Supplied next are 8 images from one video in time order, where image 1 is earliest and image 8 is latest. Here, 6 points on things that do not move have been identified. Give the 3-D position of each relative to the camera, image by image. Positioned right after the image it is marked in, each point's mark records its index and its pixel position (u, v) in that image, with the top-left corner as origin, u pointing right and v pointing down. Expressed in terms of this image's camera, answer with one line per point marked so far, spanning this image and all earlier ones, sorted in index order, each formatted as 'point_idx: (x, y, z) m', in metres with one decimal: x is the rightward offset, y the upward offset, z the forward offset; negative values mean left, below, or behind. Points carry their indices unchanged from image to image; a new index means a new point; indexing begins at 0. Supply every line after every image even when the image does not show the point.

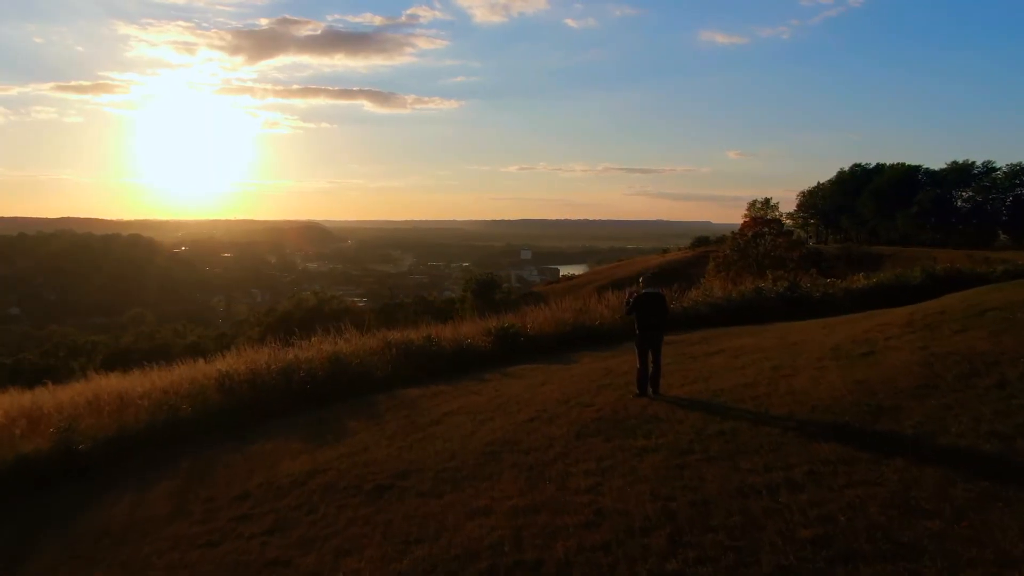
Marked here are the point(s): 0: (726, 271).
0: (+5.6, +0.4, +19.7) m
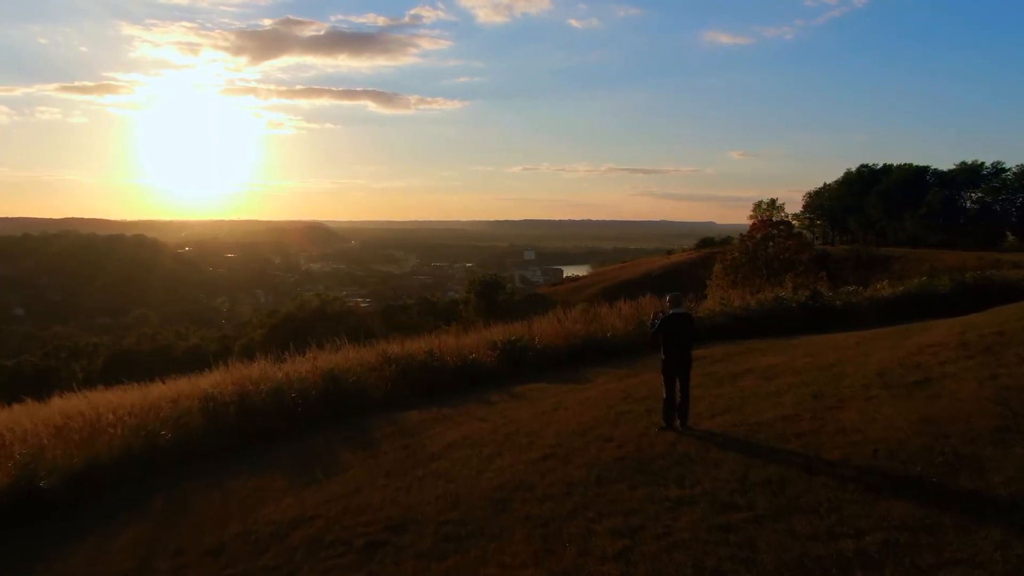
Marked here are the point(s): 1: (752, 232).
0: (+5.7, +0.3, +19.4) m
1: (+6.3, +1.5, +19.8) m
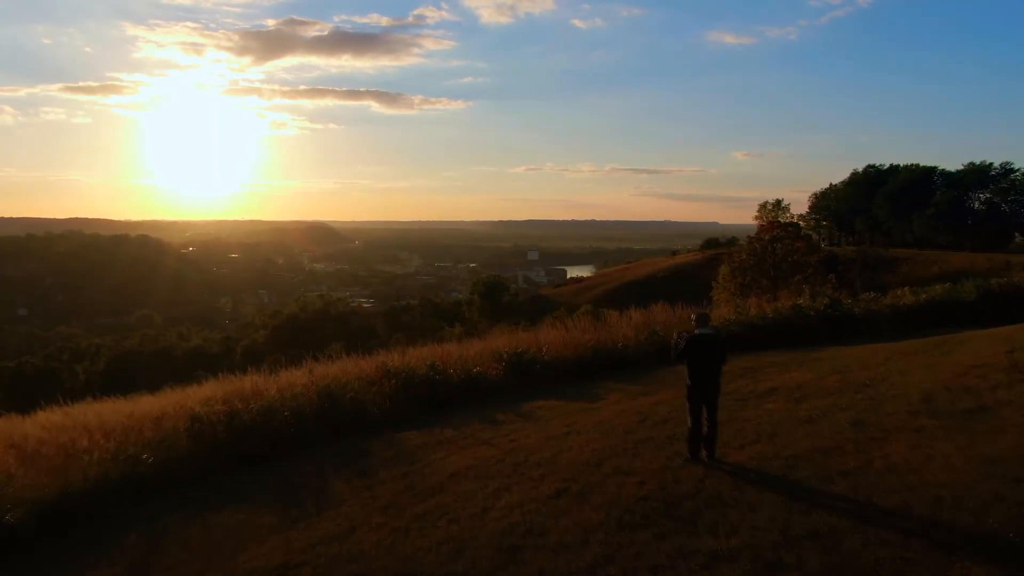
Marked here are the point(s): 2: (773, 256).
0: (+5.8, +0.2, +19.1) m
1: (+6.4, +1.4, +19.5) m
2: (+6.6, +0.8, +19.0) m
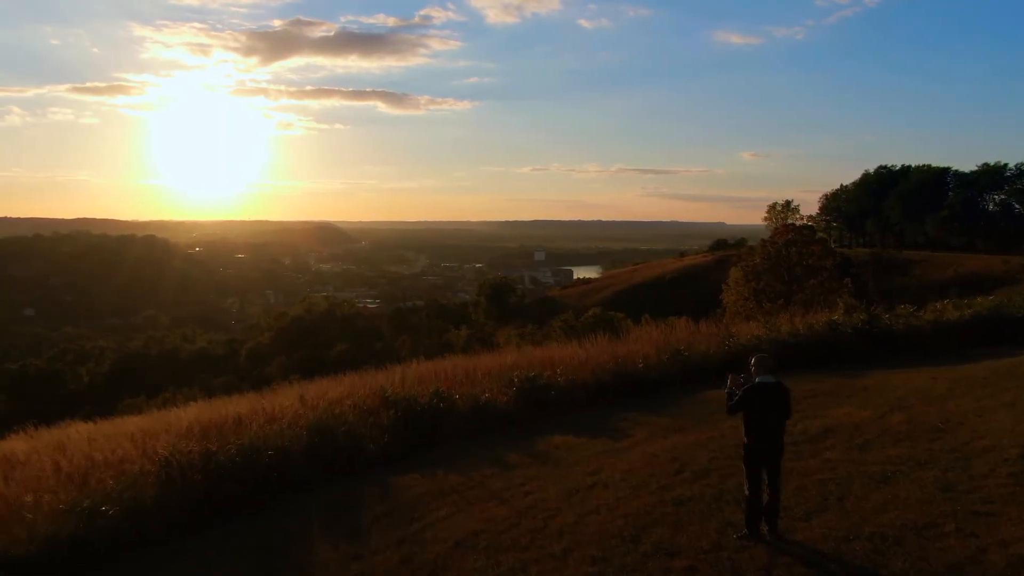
0: (+6.0, +0.1, +18.6) m
1: (+6.6, +1.3, +19.0) m
2: (+6.8, +0.7, +18.5) m
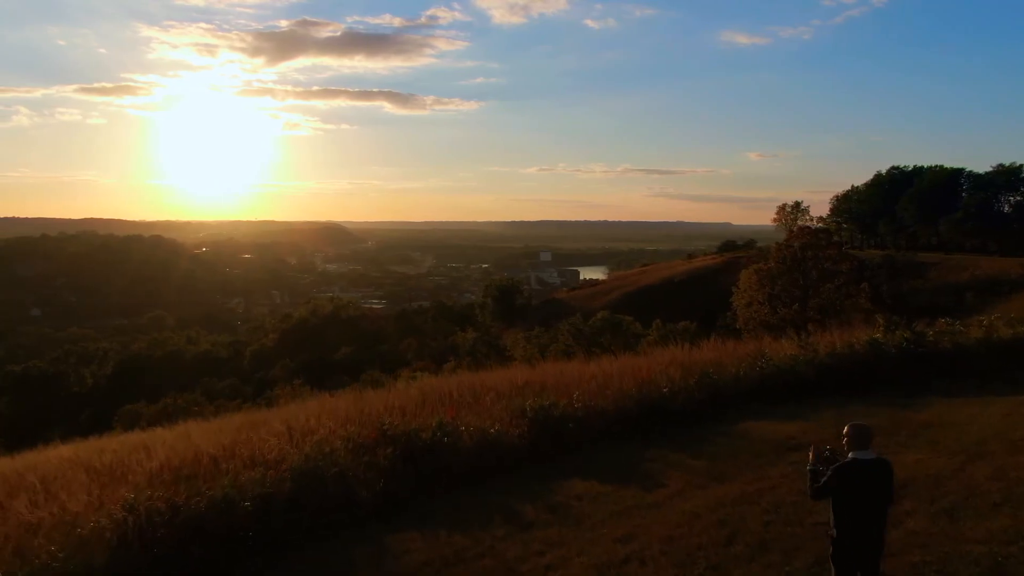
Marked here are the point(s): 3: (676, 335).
0: (+6.2, 0.0, +18.1) m
1: (+6.8, +1.2, +18.5) m
2: (+6.9, +0.5, +18.0) m
3: (+4.0, -1.2, +18.2) m
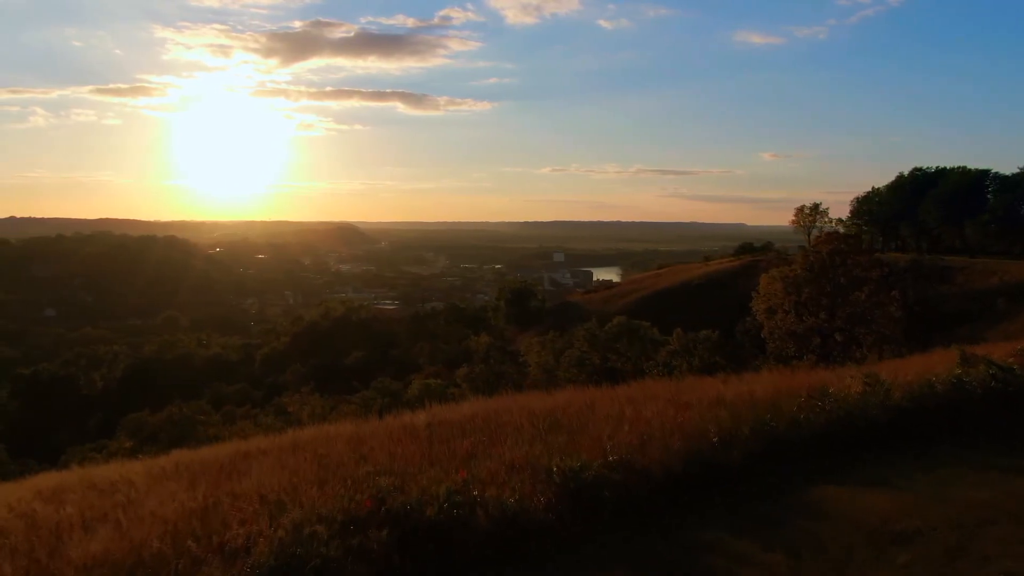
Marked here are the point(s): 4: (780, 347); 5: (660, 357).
0: (+6.5, -0.2, +17.4) m
1: (+7.1, +1.0, +17.7) m
2: (+7.3, +0.4, +17.3) m
3: (+4.3, -1.4, +17.5) m
4: (+6.0, -1.3, +17.1) m
5: (+3.4, -1.6, +17.5) m
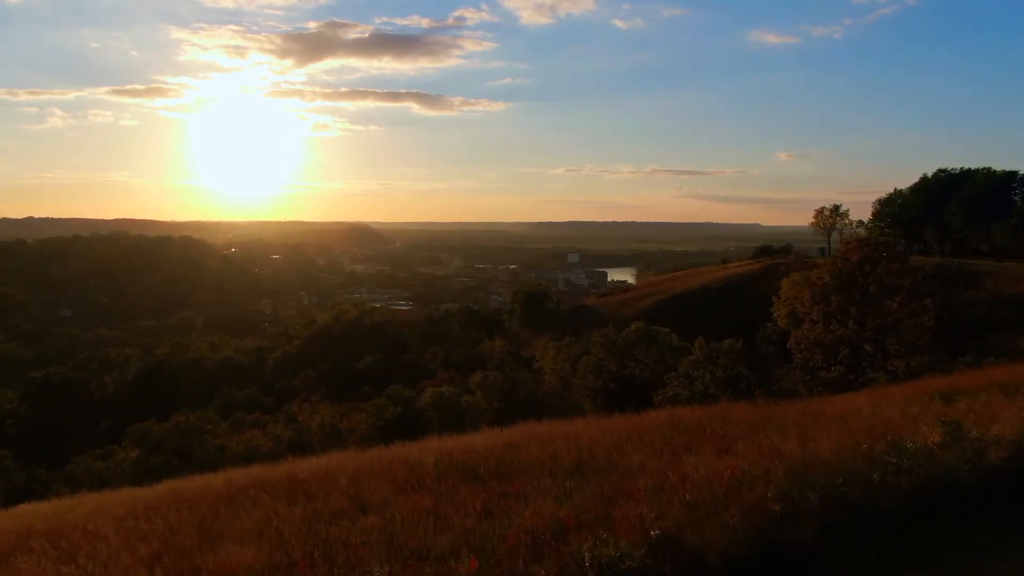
0: (+6.9, -0.4, +16.6) m
1: (+7.5, +0.8, +17.0) m
2: (+7.6, +0.2, +16.5) m
3: (+4.7, -1.5, +16.8) m
4: (+6.4, -1.5, +16.3) m
5: (+3.8, -1.8, +16.8) m
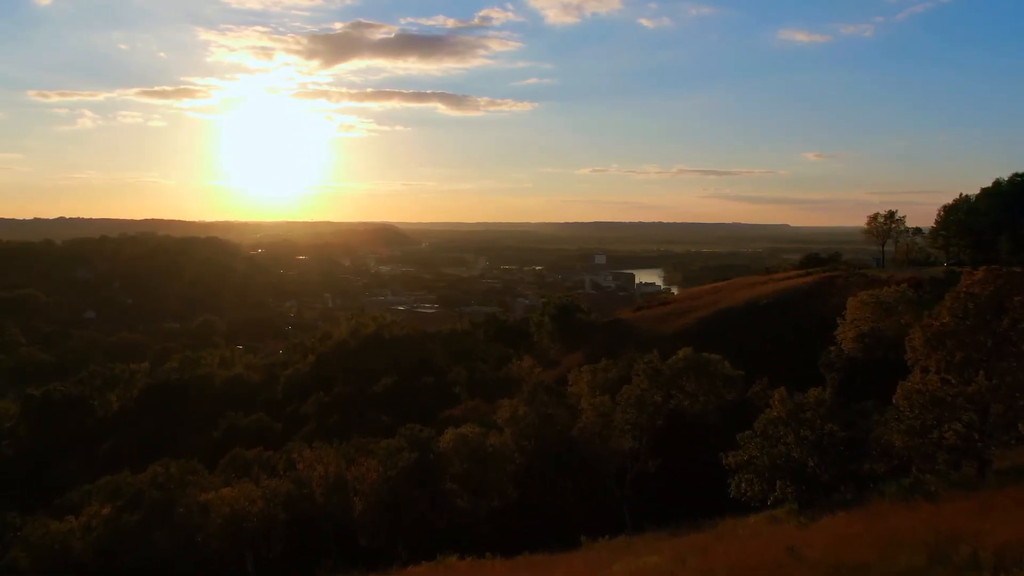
0: (+7.6, -1.1, +13.4) m
1: (+8.2, +0.1, +13.8) m
2: (+8.3, -0.5, +13.3) m
3: (+5.4, -2.2, +13.7) m
4: (+7.0, -2.2, +13.2) m
5: (+4.5, -2.5, +13.7) m
